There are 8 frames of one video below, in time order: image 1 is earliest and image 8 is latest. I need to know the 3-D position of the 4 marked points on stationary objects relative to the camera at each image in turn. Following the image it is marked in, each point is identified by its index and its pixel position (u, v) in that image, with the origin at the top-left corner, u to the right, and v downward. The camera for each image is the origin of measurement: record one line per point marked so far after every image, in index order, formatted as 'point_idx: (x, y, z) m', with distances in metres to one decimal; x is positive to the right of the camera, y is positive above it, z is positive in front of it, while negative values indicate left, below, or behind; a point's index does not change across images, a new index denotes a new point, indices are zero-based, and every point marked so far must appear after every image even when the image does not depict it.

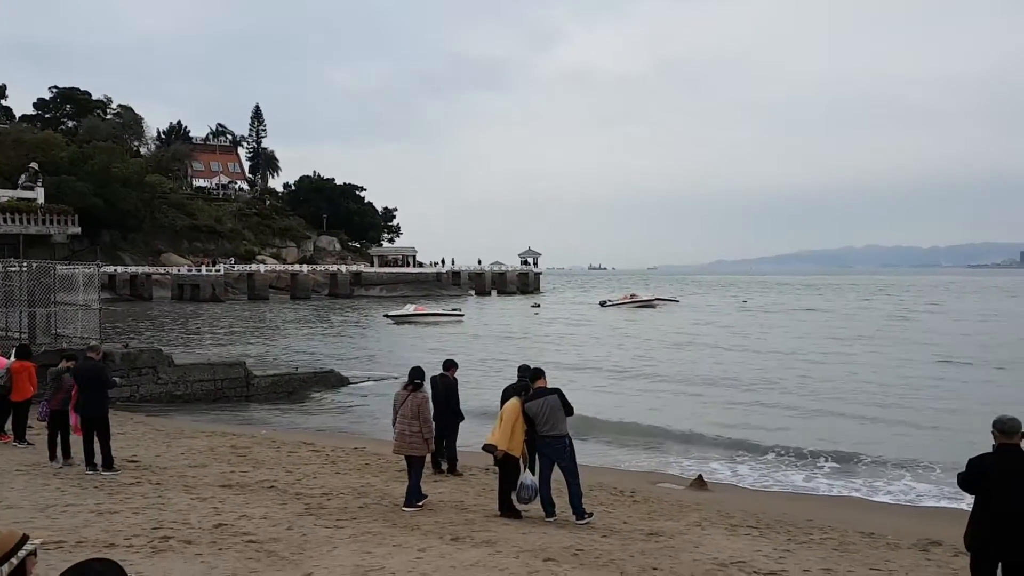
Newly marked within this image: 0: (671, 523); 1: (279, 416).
0: (+2.4, -3.6, +12.2) m
1: (-5.2, -2.7, +16.9) m
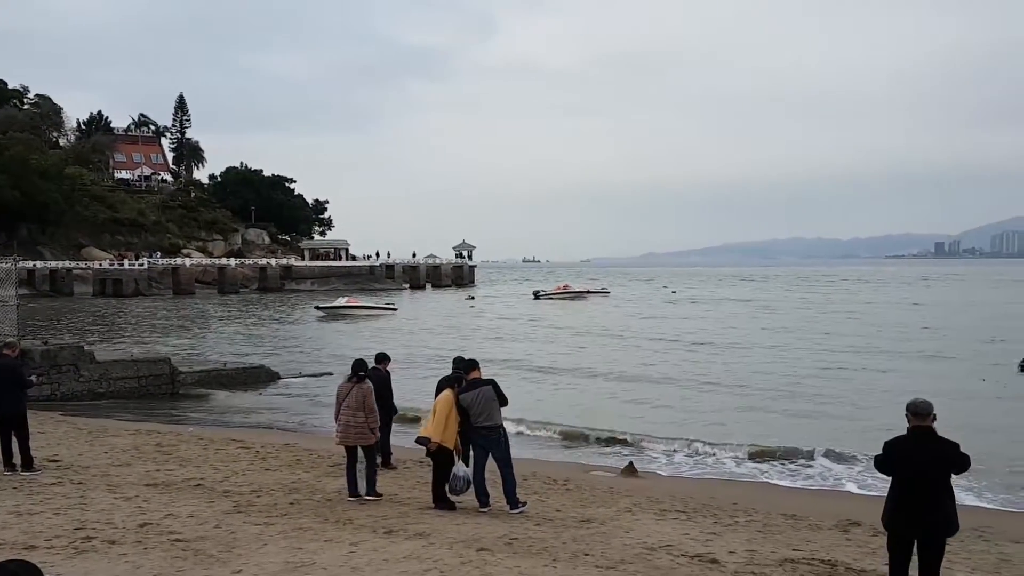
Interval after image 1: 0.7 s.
0: (+1.4, -3.5, +12.4) m
1: (-6.5, -2.6, +16.6) m
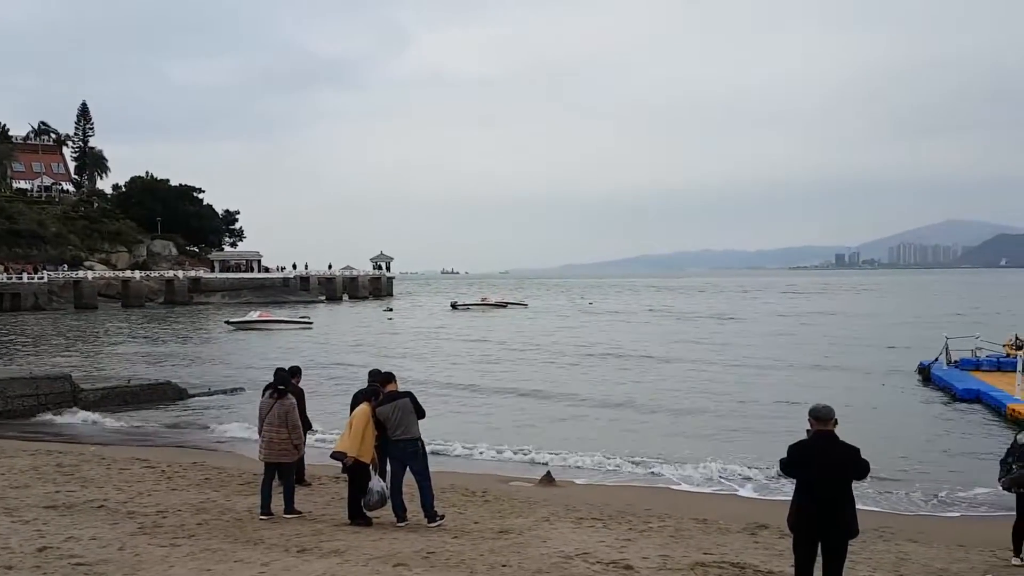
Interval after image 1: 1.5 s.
0: (+0.1, -3.6, +12.4) m
1: (-8.1, -2.9, +16.0) m
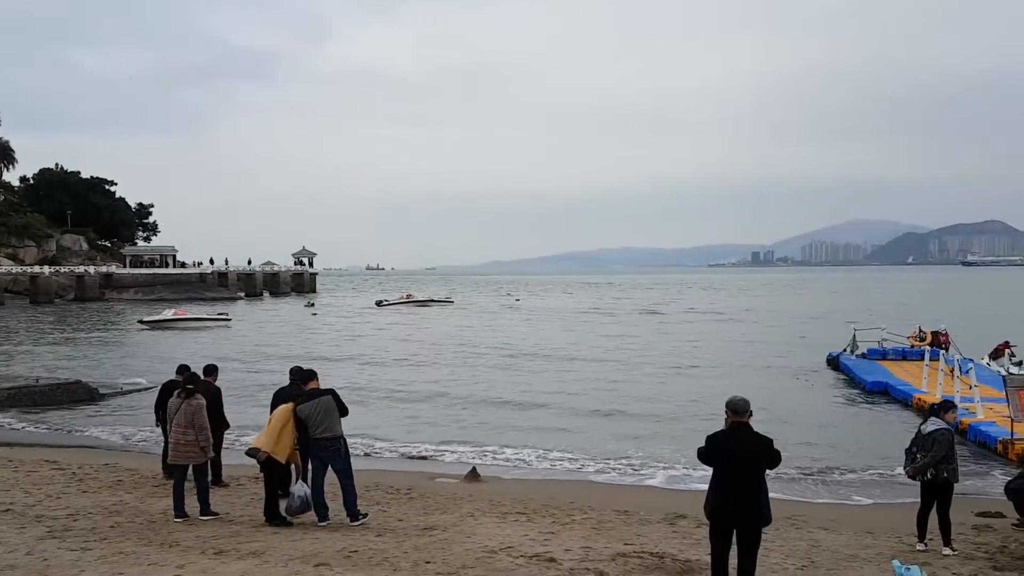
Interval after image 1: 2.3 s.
0: (-1.1, -3.6, +12.4) m
1: (-9.6, -2.8, +15.4) m
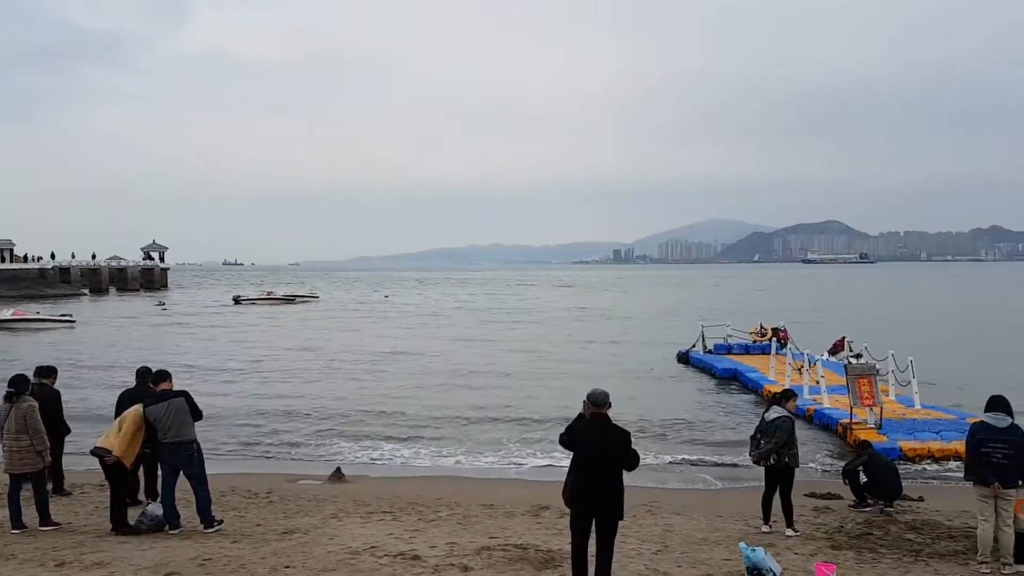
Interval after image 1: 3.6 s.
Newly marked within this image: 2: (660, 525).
0: (-3.2, -3.5, +12.2) m
1: (-12.0, -2.8, +13.8) m
2: (+2.3, -3.7, +12.2) m
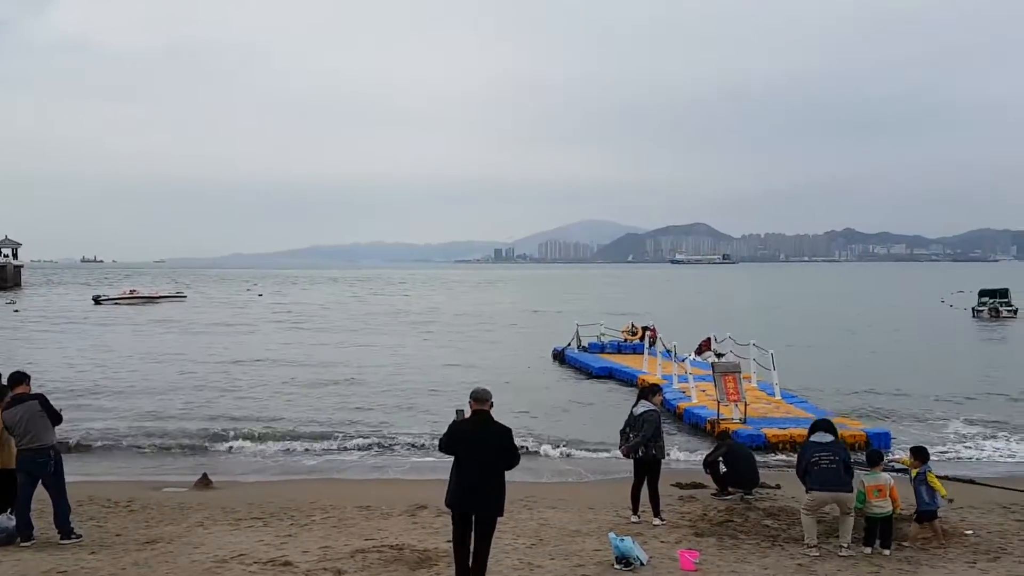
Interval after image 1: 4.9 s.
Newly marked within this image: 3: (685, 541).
0: (-5.1, -3.5, +11.8) m
1: (-14.1, -2.7, +12.4) m
2: (+0.4, -3.7, +12.4) m
3: (+2.5, -3.7, +11.4) m
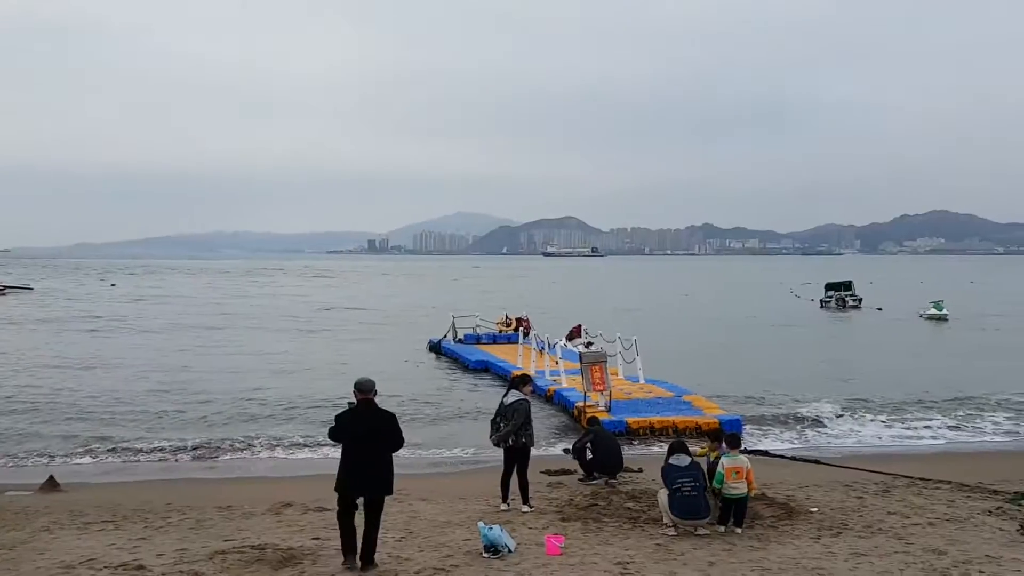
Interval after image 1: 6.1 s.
0: (-7.0, -3.4, +11.1) m
1: (-16.0, -2.6, +10.5) m
2: (-1.7, -3.5, +12.4) m
3: (+0.6, -3.5, +11.7) m
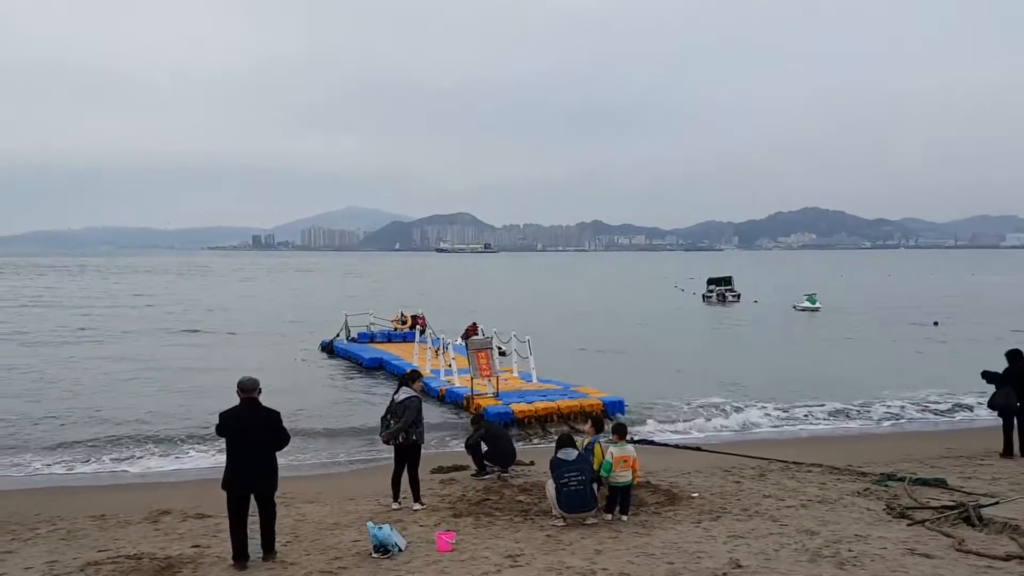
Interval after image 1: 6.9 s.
0: (-8.5, -3.4, +10.2) m
1: (-17.4, -2.7, +8.6) m
2: (-3.4, -3.5, +12.2) m
3: (-1.0, -3.5, +11.7) m
